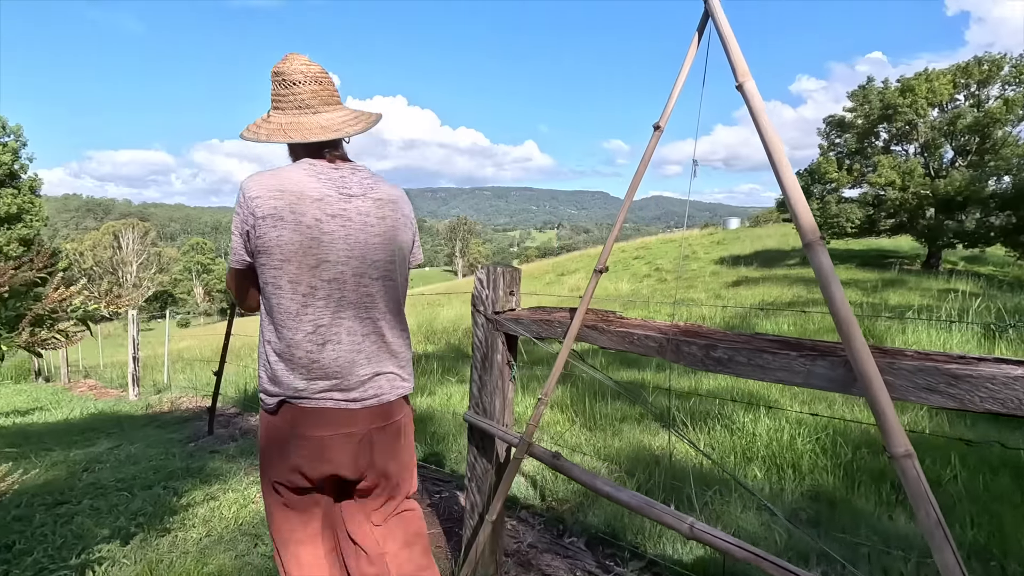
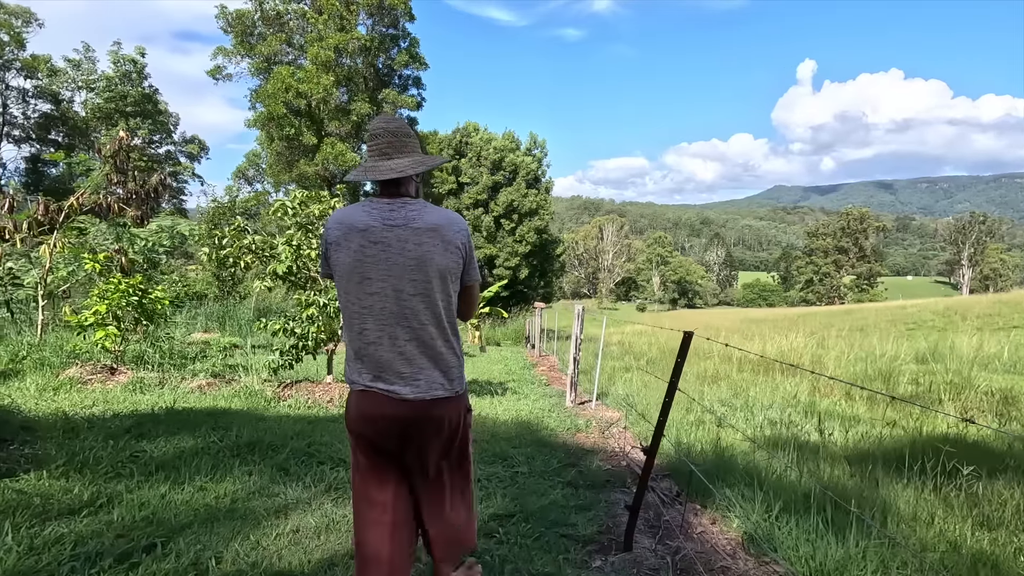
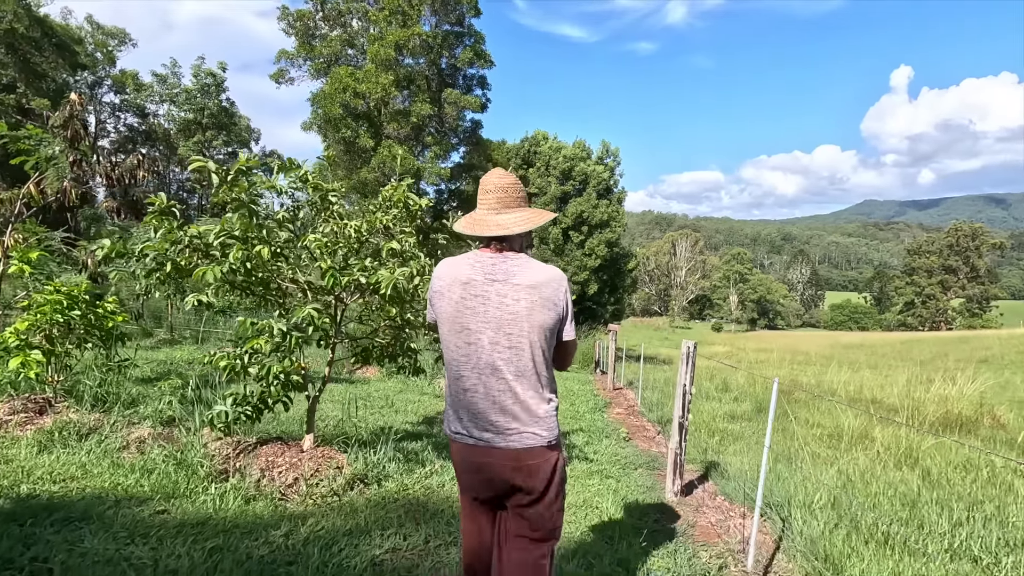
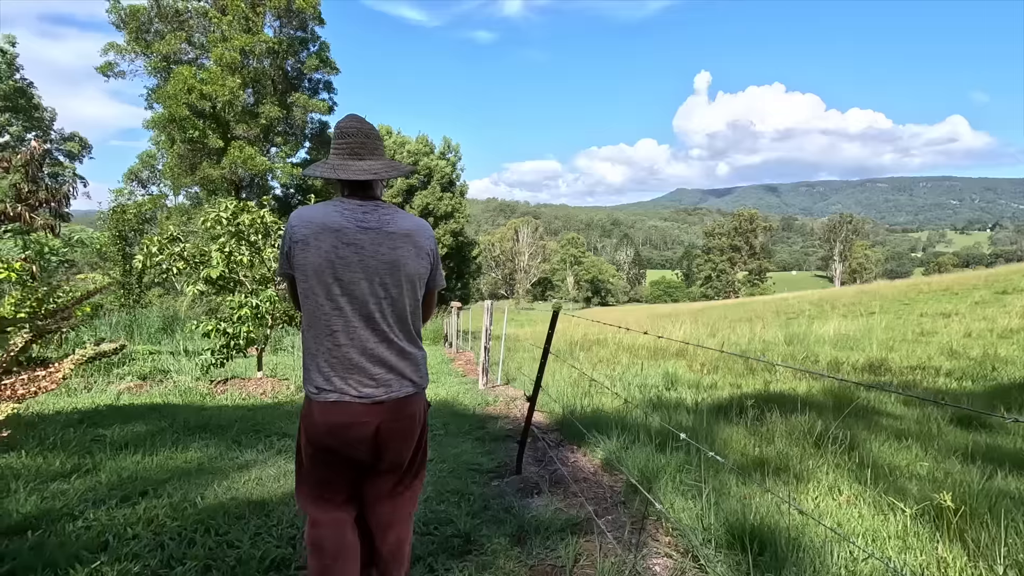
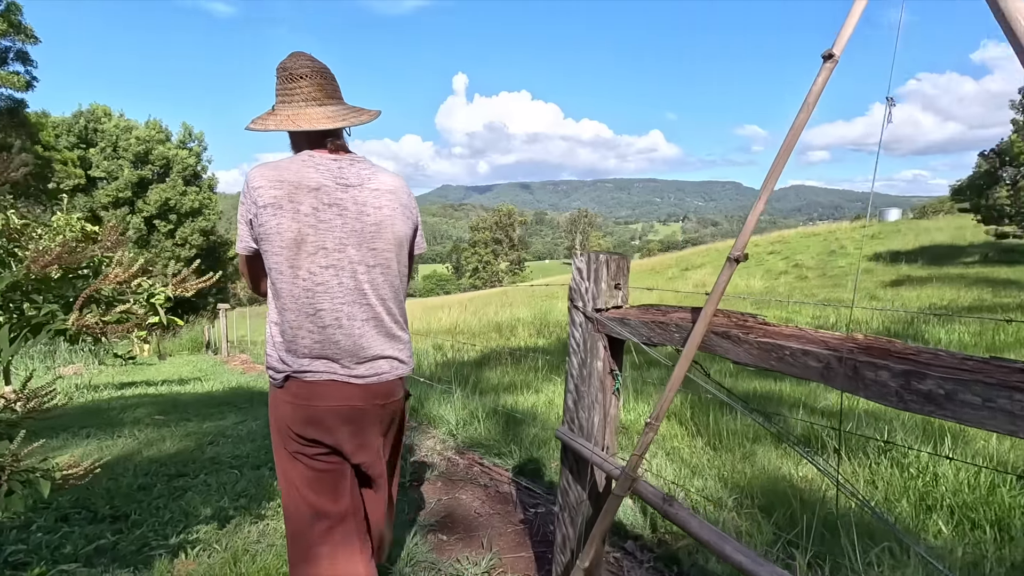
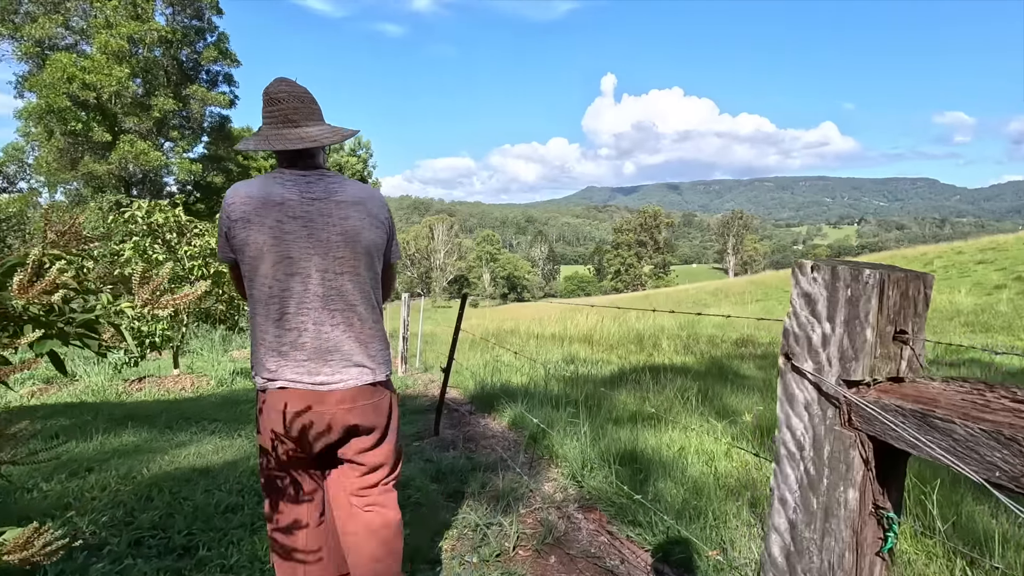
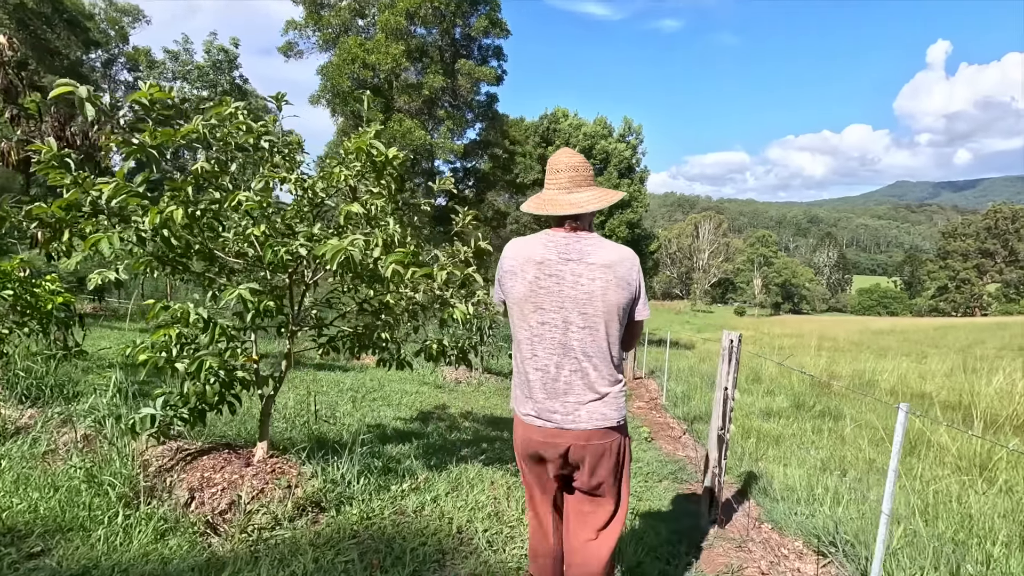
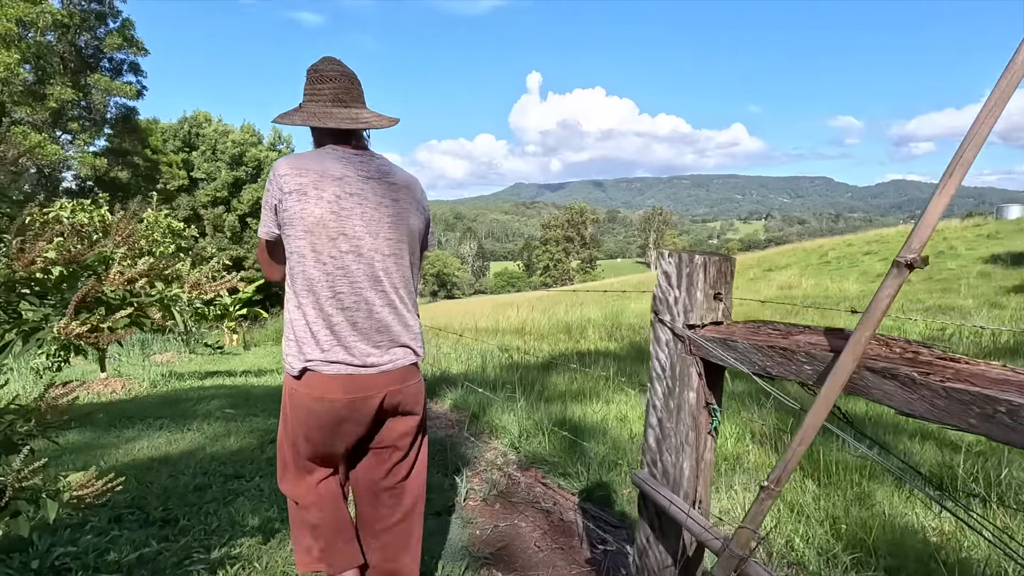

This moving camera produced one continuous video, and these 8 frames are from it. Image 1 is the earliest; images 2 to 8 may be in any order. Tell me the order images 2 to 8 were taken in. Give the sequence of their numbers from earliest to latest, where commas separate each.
5, 8, 6, 4, 2, 3, 7
